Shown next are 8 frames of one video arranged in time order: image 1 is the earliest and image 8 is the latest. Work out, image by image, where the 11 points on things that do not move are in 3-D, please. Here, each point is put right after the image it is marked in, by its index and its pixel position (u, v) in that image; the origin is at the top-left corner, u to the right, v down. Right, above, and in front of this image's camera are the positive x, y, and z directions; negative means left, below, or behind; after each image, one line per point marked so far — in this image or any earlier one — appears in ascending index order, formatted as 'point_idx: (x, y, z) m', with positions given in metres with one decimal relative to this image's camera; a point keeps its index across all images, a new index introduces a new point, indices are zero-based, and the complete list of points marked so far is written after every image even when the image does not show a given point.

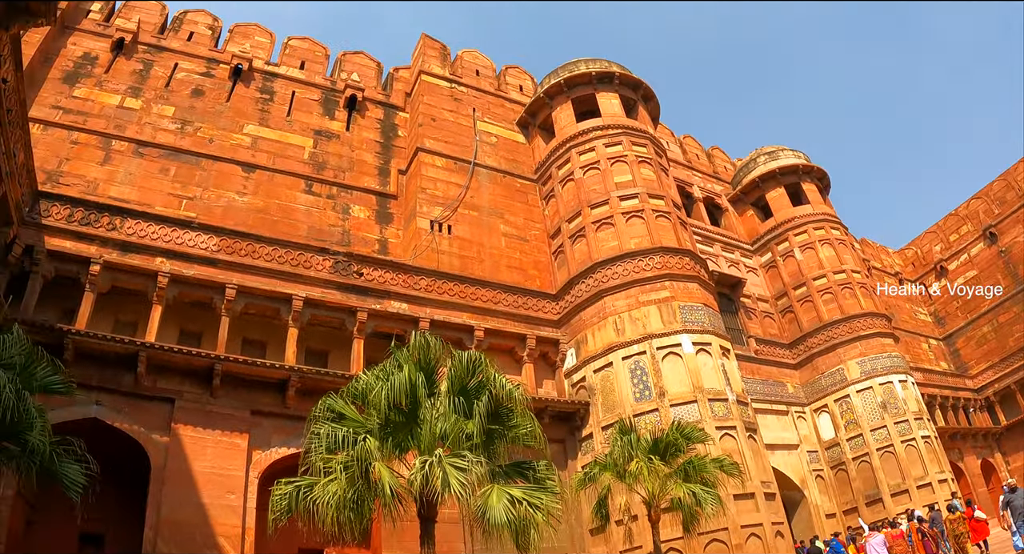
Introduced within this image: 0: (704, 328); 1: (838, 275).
0: (+4.5, -1.2, +15.7) m
1: (+9.4, +0.1, +19.9) m
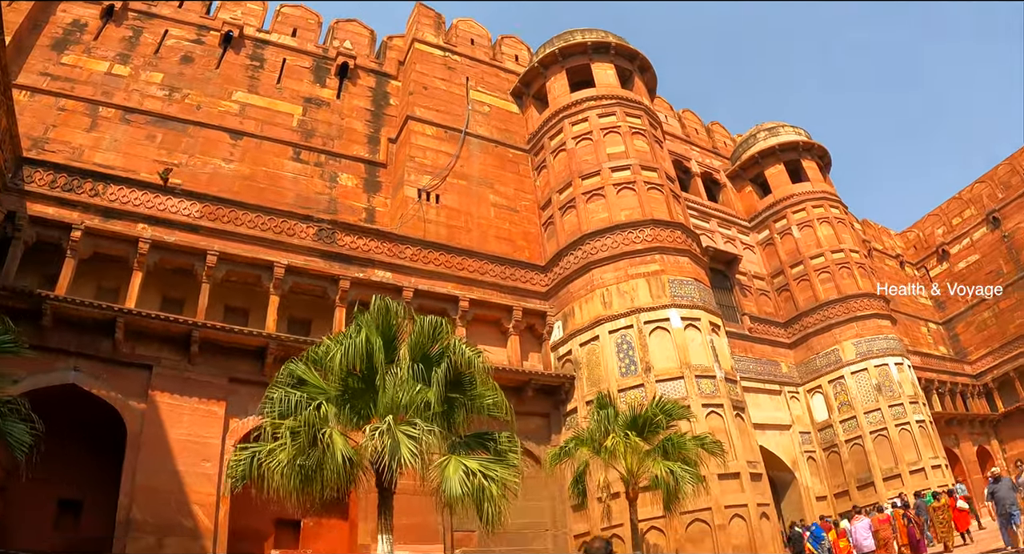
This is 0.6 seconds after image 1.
0: (+4.1, -0.6, +15.3) m
1: (+9.2, +0.7, +19.5) m
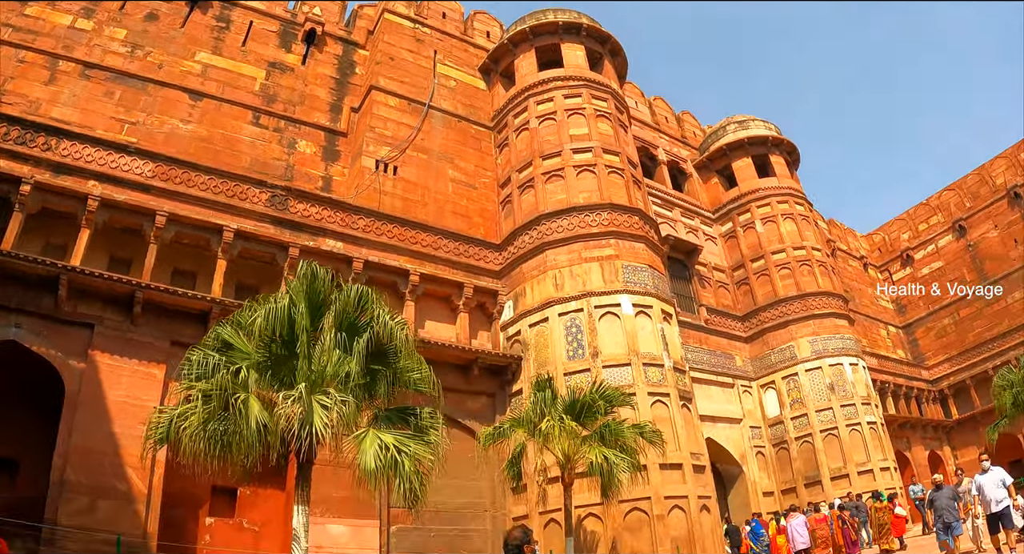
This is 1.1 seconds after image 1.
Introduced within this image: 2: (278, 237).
0: (+3.0, -0.3, +15.1) m
1: (+8.0, +0.7, +19.3) m
2: (-5.2, +0.9, +15.4) m
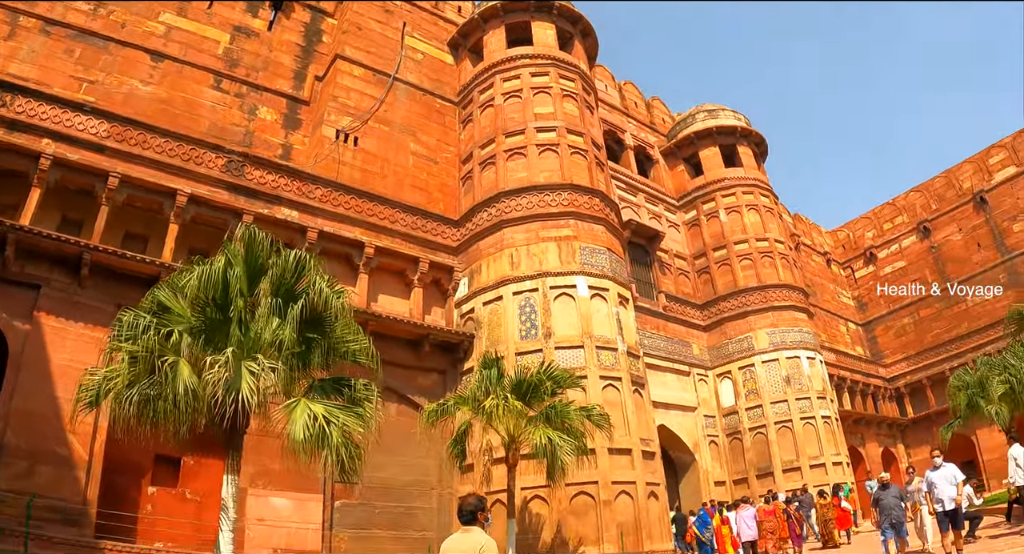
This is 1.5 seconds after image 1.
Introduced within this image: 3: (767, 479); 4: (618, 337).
0: (+2.0, +0.1, +14.9) m
1: (+7.0, +1.0, +19.3) m
2: (-6.2, +1.6, +15.1) m
3: (+6.4, -5.1, +17.1) m
4: (+2.3, -1.3, +14.6) m
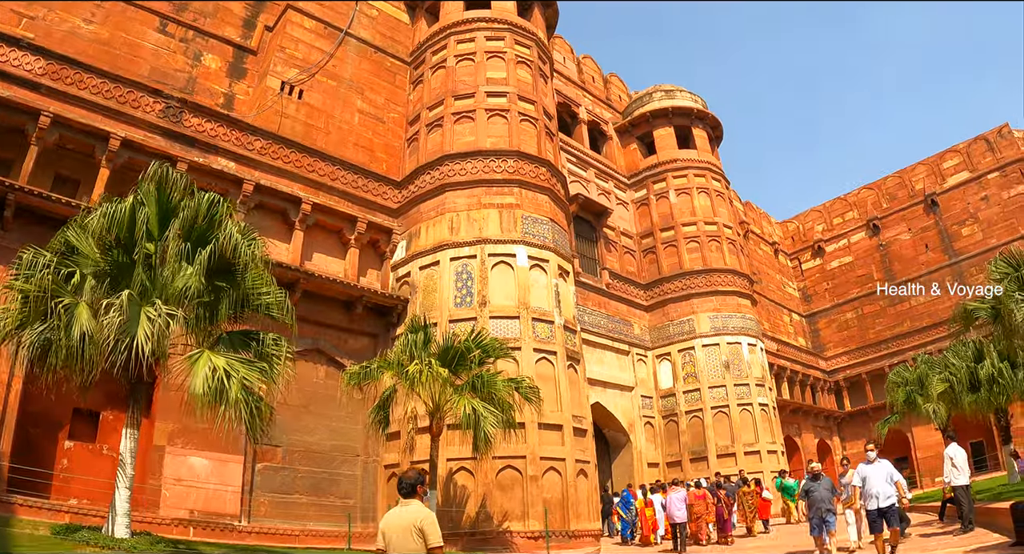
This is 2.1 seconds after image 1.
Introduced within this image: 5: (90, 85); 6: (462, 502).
0: (+0.7, +0.7, +14.7) m
1: (+5.5, +1.4, +19.2) m
2: (-7.4, +2.7, +14.5) m
3: (+4.7, -4.6, +17.1) m
4: (+0.9, -0.7, +14.4) m
5: (-8.7, +4.0, +14.0) m
6: (-0.9, -4.2, +12.9) m
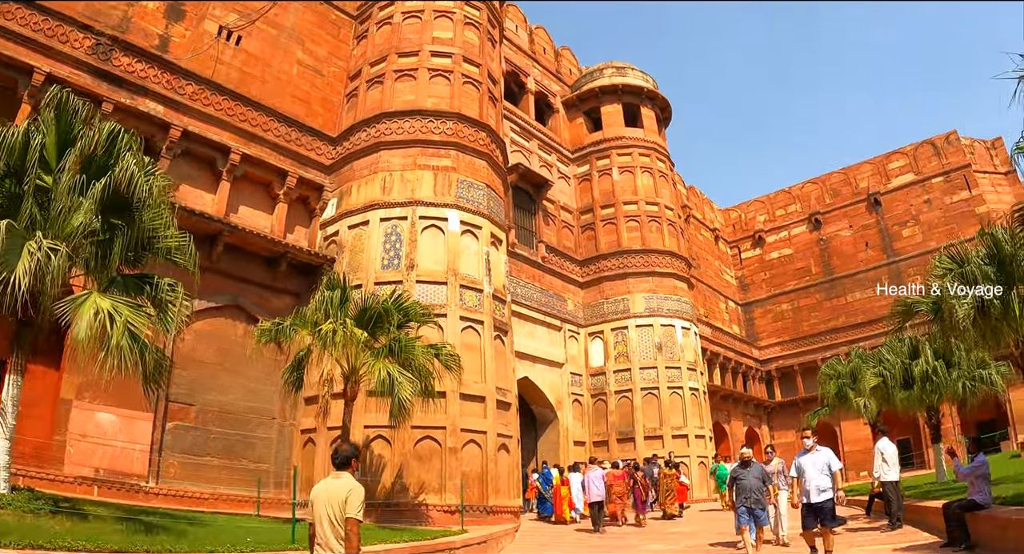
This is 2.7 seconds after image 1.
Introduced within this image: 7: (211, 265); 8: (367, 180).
0: (-0.7, +1.4, +14.4) m
1: (+3.9, +1.9, +19.1) m
2: (-8.6, +3.9, +13.7) m
3: (+2.8, -4.1, +17.1) m
4: (-0.5, 0.0, +14.1) m
5: (-9.8, +5.2, +13.1) m
6: (-2.5, -3.5, +12.6) m
7: (-5.8, +0.2, +13.3) m
8: (-3.0, +2.0, +14.3) m
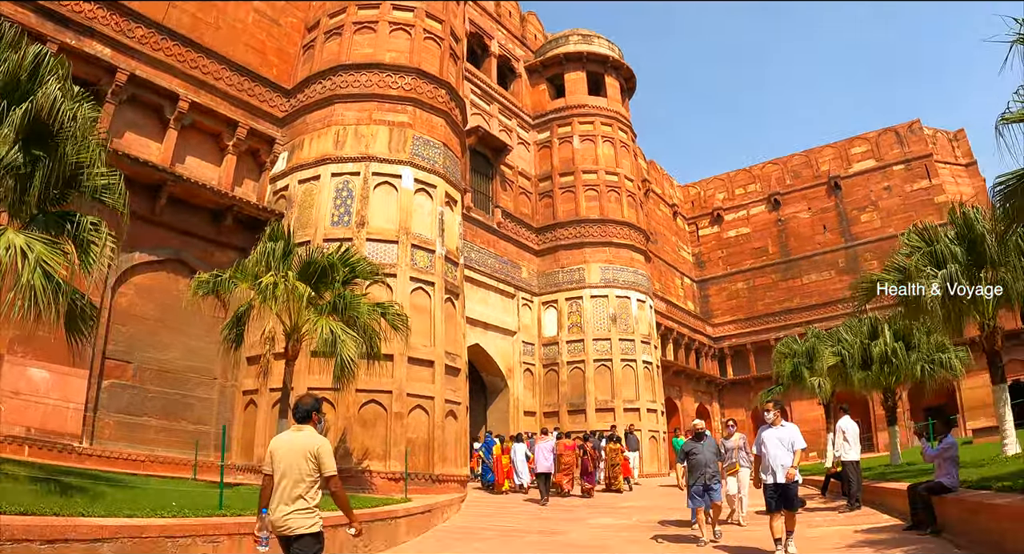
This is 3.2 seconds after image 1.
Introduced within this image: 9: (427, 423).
0: (-1.5, +2.1, +13.9) m
1: (+2.9, +2.6, +18.8) m
2: (-9.3, +4.9, +12.9) m
3: (+1.7, -3.4, +17.0) m
4: (-1.4, +0.7, +13.7) m
5: (-10.4, +6.2, +12.2) m
6: (-3.4, -2.7, +12.2) m
7: (-6.6, +1.1, +12.6) m
8: (-3.8, +2.8, +13.7) m
9: (-1.6, -2.7, +13.5) m
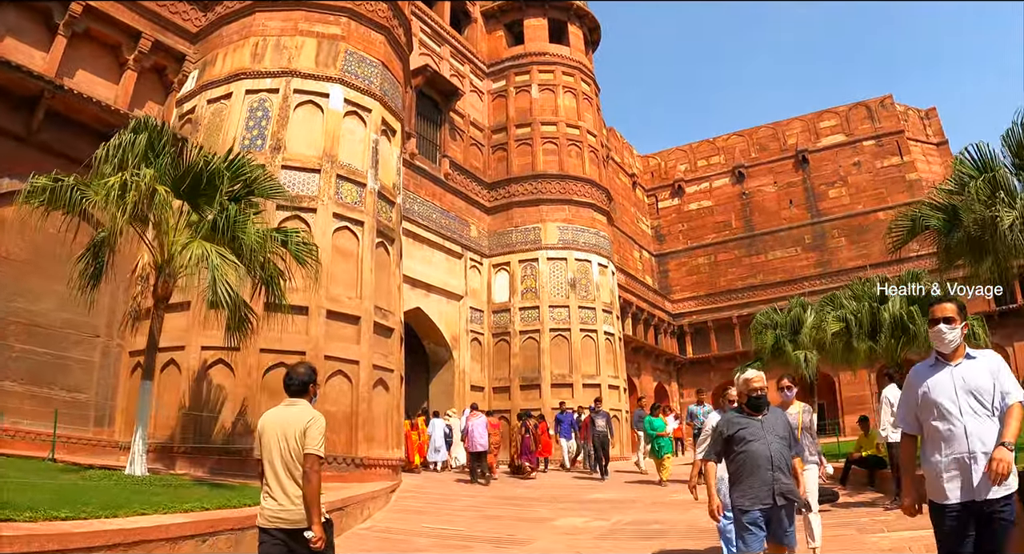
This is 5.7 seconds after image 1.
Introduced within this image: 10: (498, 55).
0: (-2.3, +3.0, +11.9) m
1: (+1.8, +3.5, +17.1) m
2: (-9.9, +5.9, +10.2) m
3: (+0.5, -2.6, +15.3) m
4: (-2.2, +1.6, +11.7) m
5: (-11.0, +7.3, +9.4) m
6: (-4.2, -1.8, +10.1) m
7: (-7.3, +2.1, +10.2) m
8: (-4.5, +3.8, +11.5) m
9: (-2.6, -1.8, +11.5) m
10: (-0.1, +5.9, +18.3) m
